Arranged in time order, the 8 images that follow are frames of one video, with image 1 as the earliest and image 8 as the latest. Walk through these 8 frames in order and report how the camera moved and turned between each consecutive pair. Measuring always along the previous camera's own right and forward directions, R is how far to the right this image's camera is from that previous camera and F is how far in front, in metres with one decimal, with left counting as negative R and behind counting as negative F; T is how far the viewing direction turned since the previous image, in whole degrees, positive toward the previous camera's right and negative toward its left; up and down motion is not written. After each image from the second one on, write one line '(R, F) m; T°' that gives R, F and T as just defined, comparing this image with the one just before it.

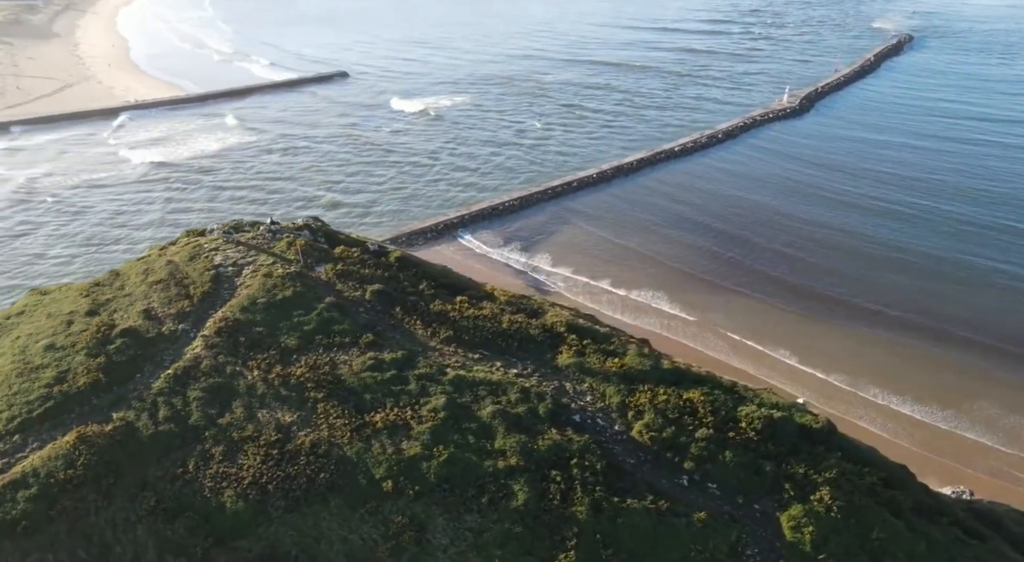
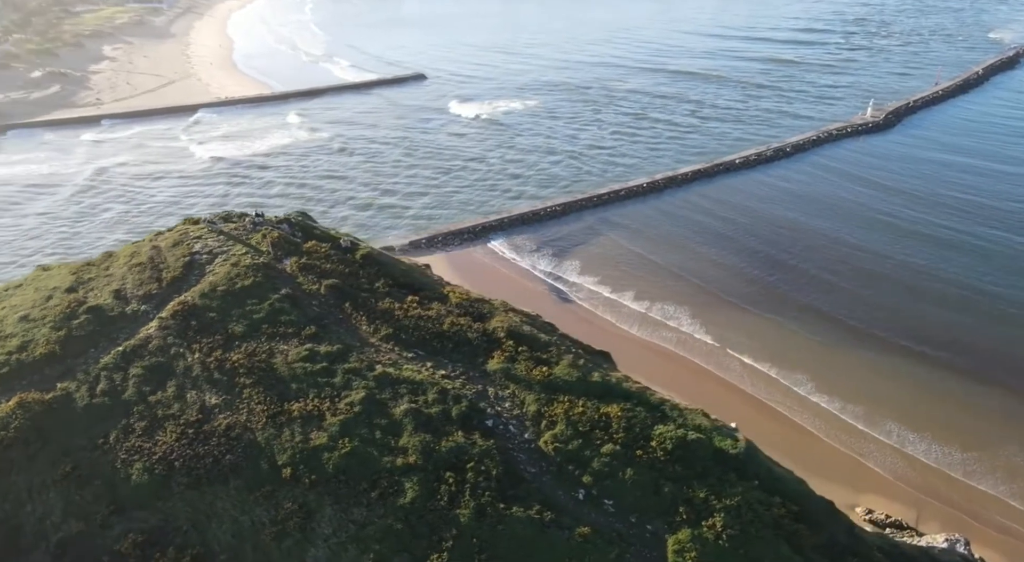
(+2.3, +0.1) m; -7°
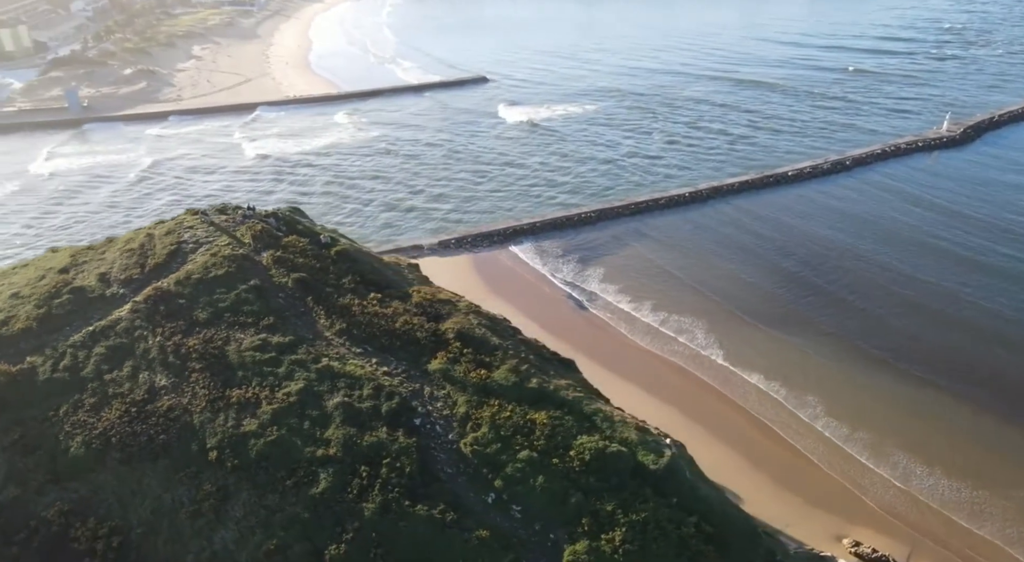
(+1.9, +0.1) m; -6°
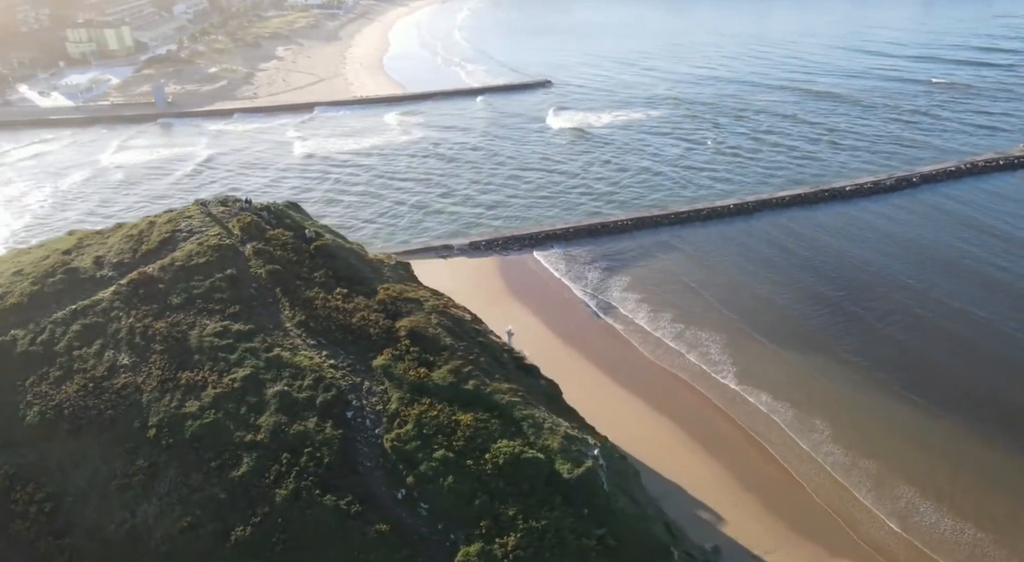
(+2.0, +0.1) m; -6°
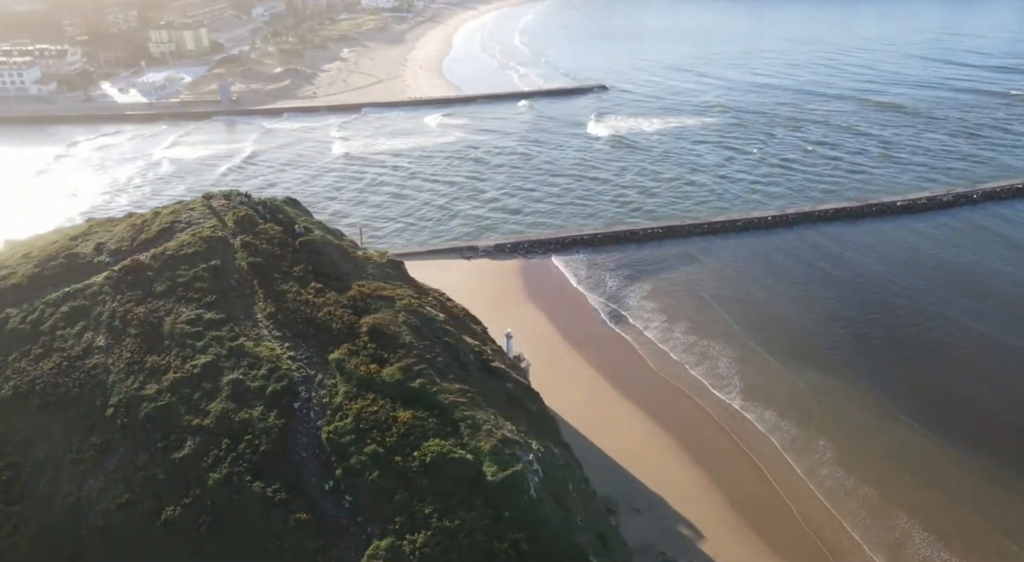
(+1.7, 0.0) m; -5°
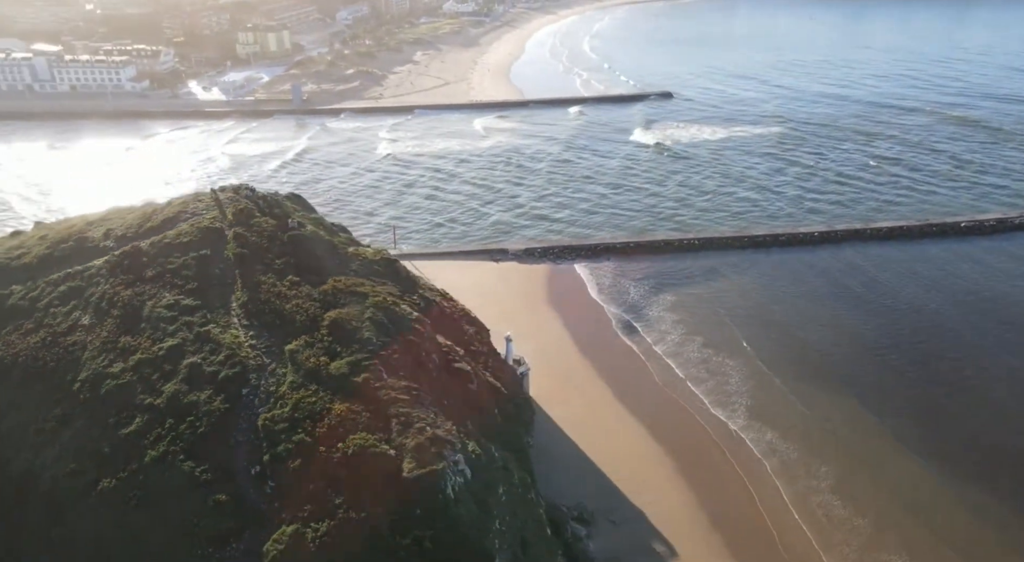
(+1.9, +0.1) m; -6°
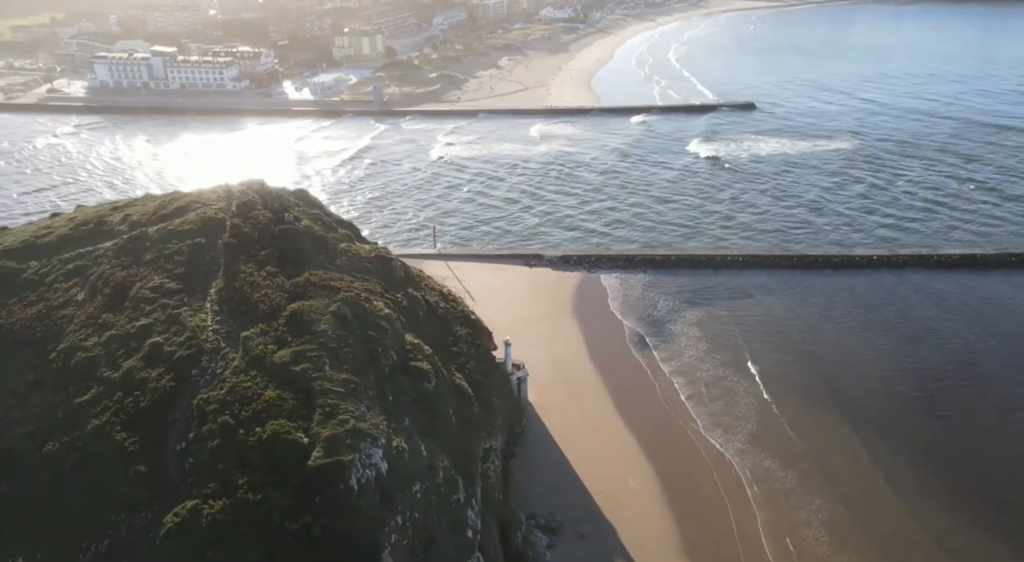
(+2.4, +0.1) m; -7°
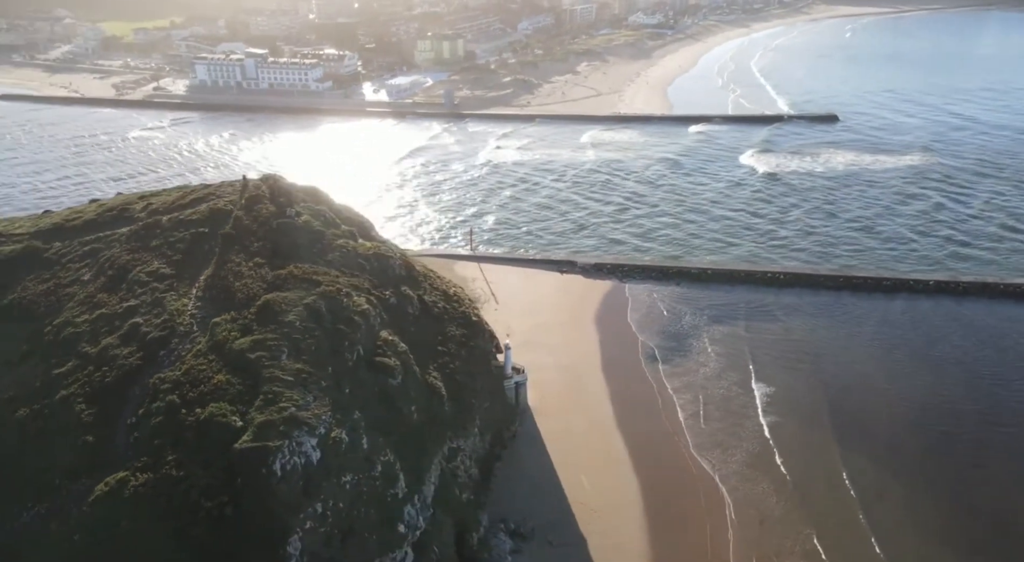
(+2.1, +0.1) m; -7°
